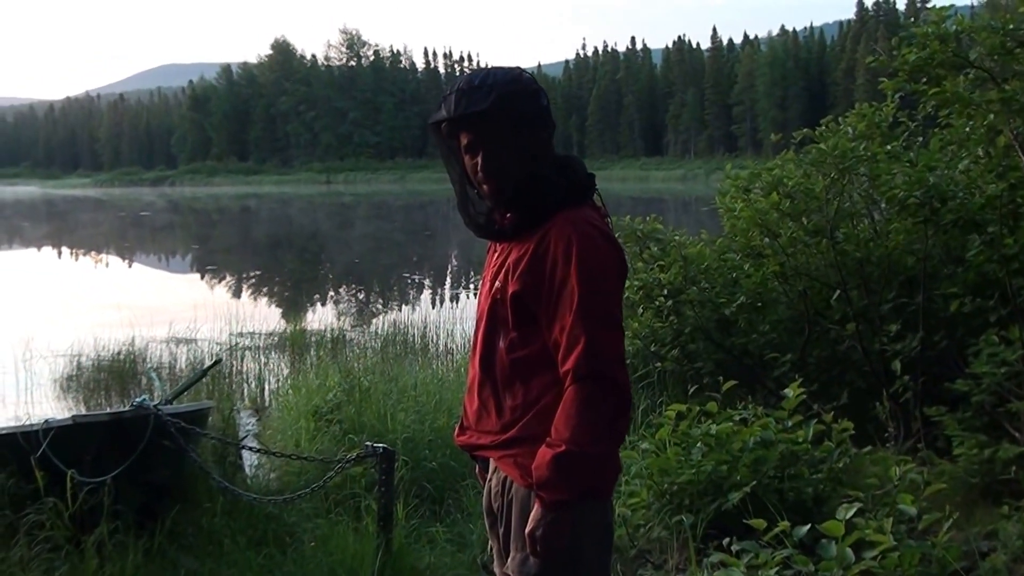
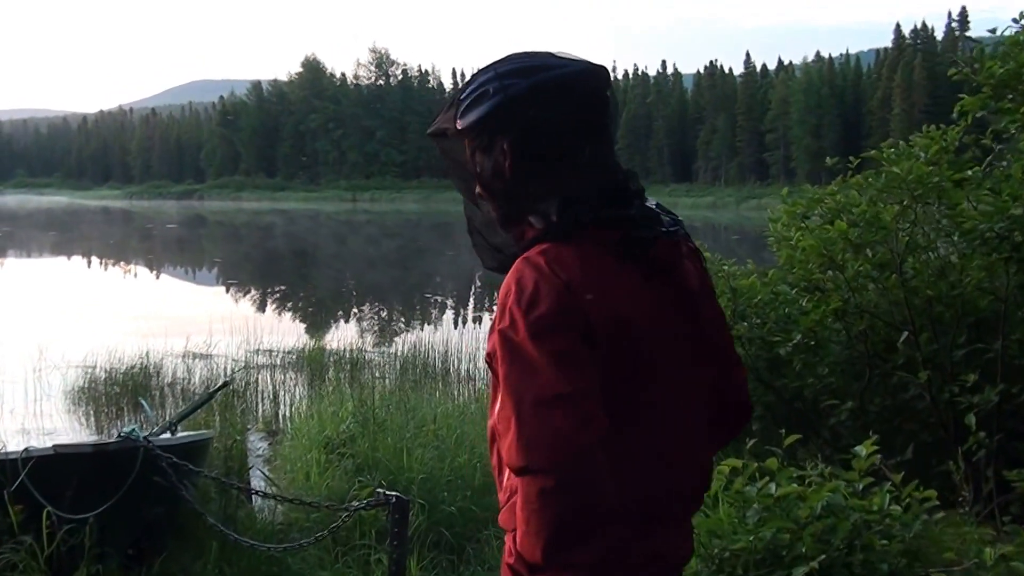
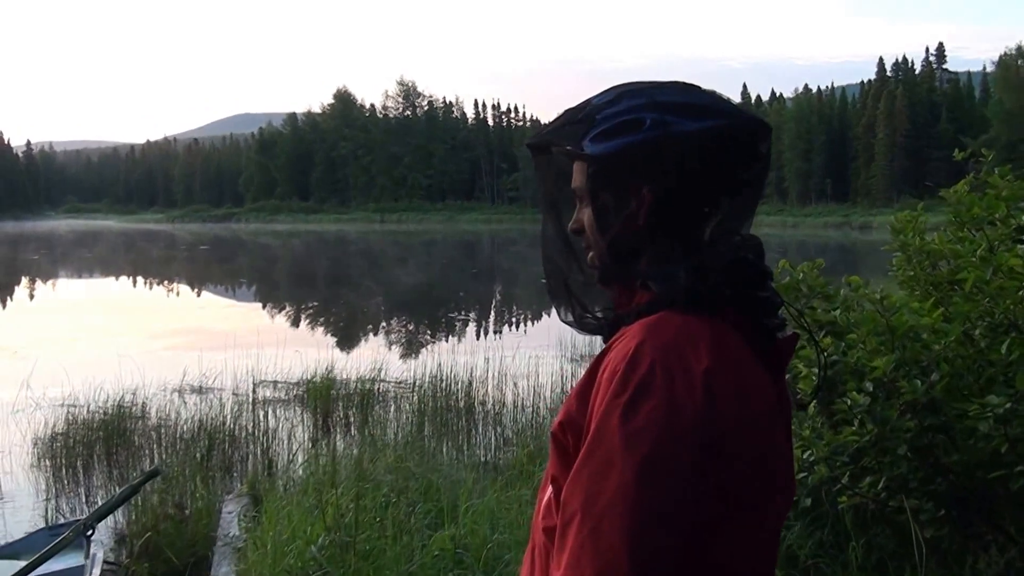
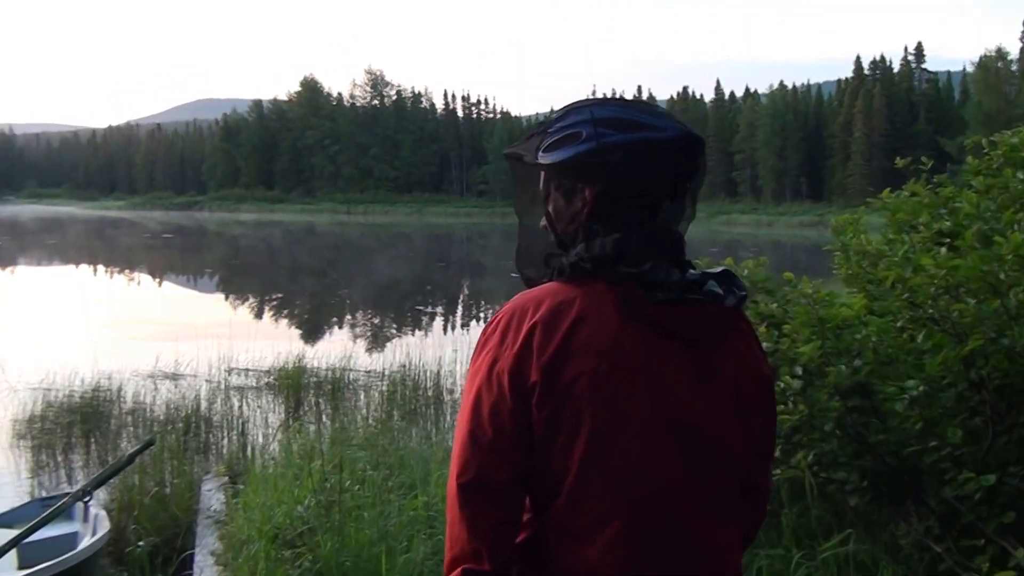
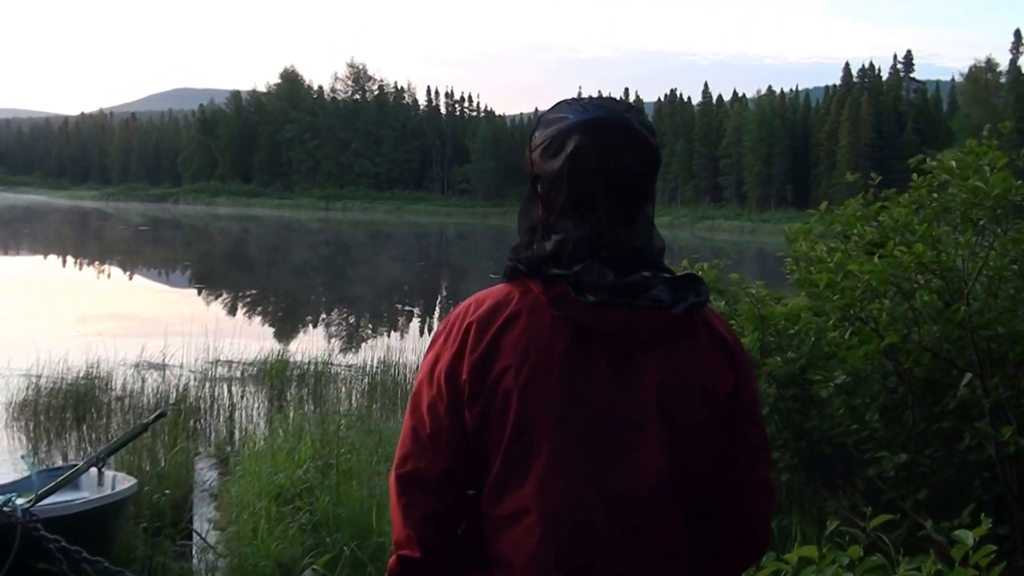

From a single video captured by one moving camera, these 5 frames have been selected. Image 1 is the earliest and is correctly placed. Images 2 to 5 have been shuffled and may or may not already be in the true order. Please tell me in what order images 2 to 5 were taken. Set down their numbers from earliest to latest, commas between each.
2, 5, 4, 3
